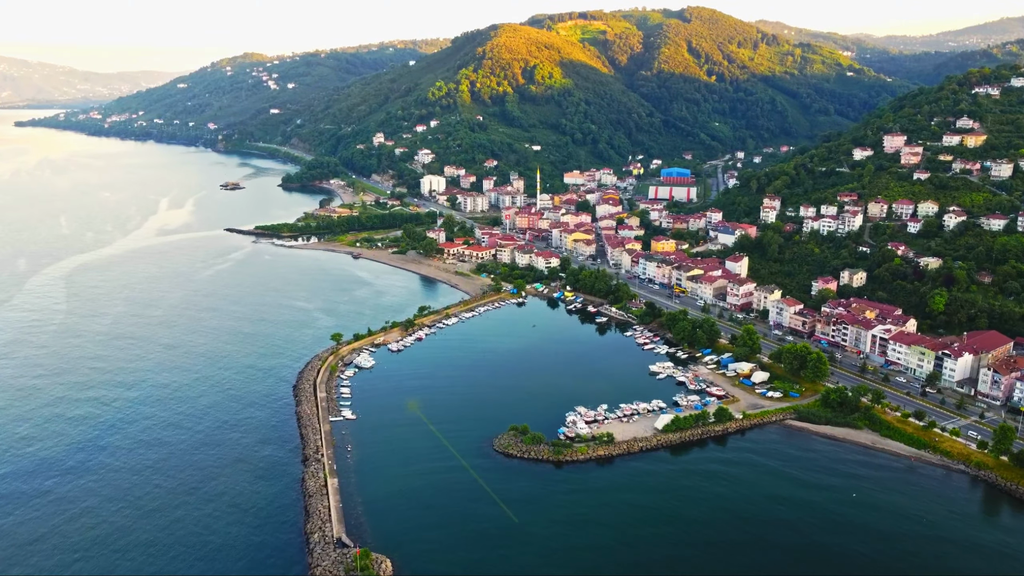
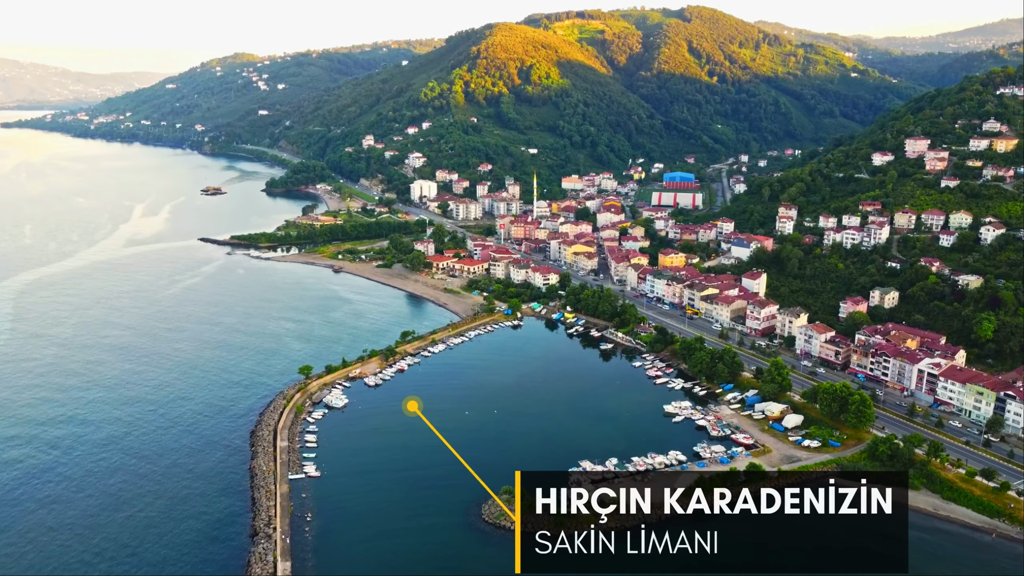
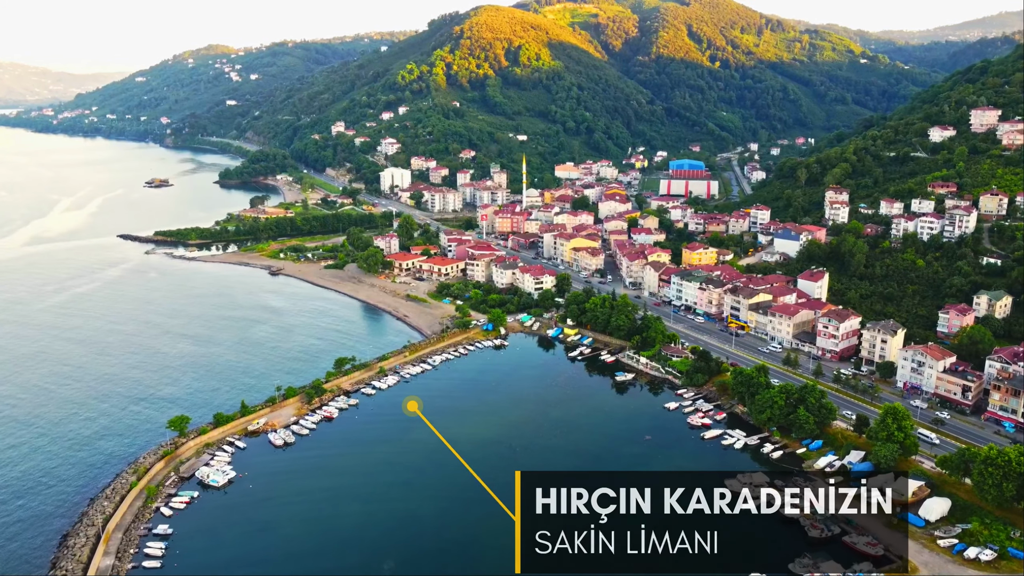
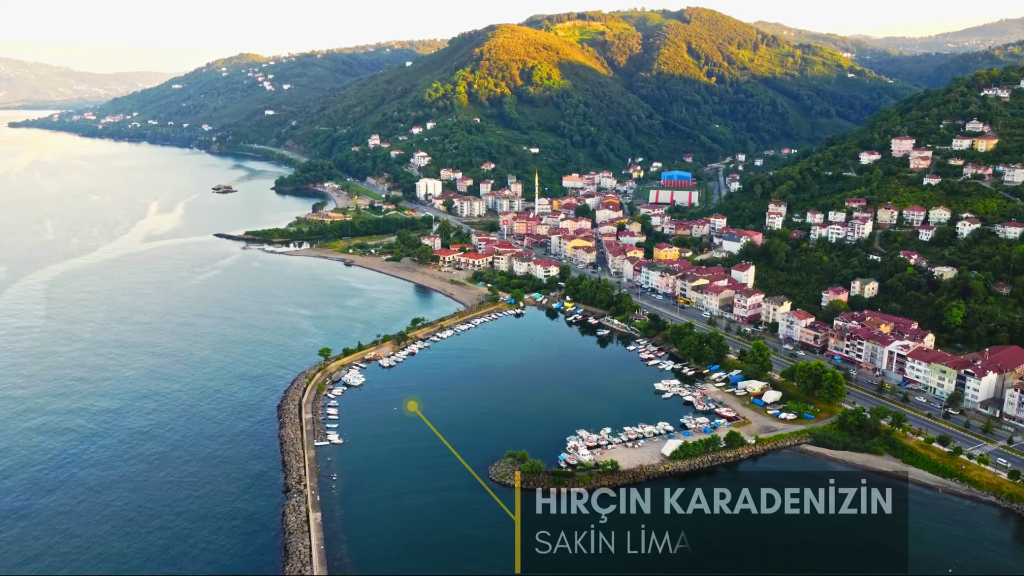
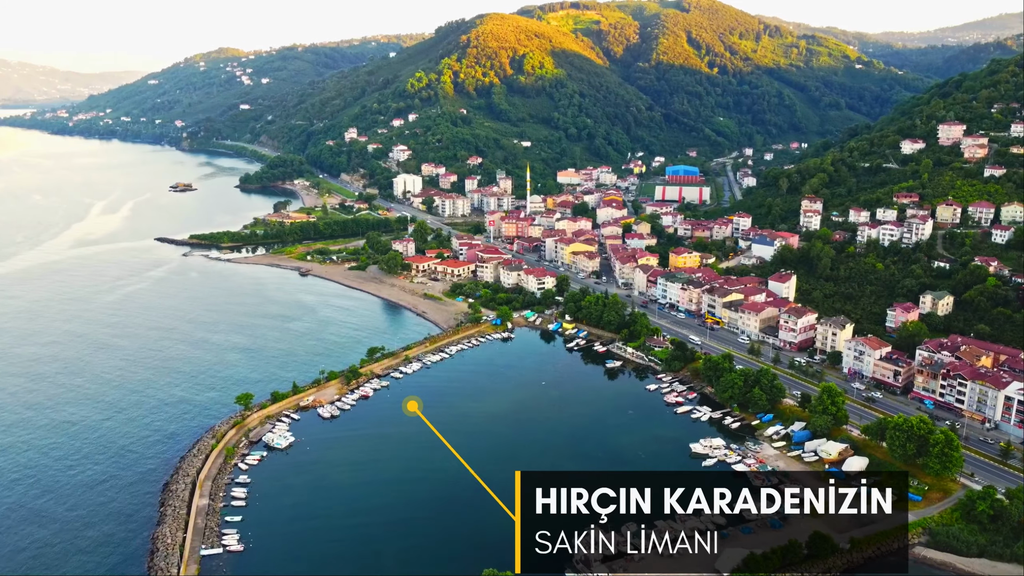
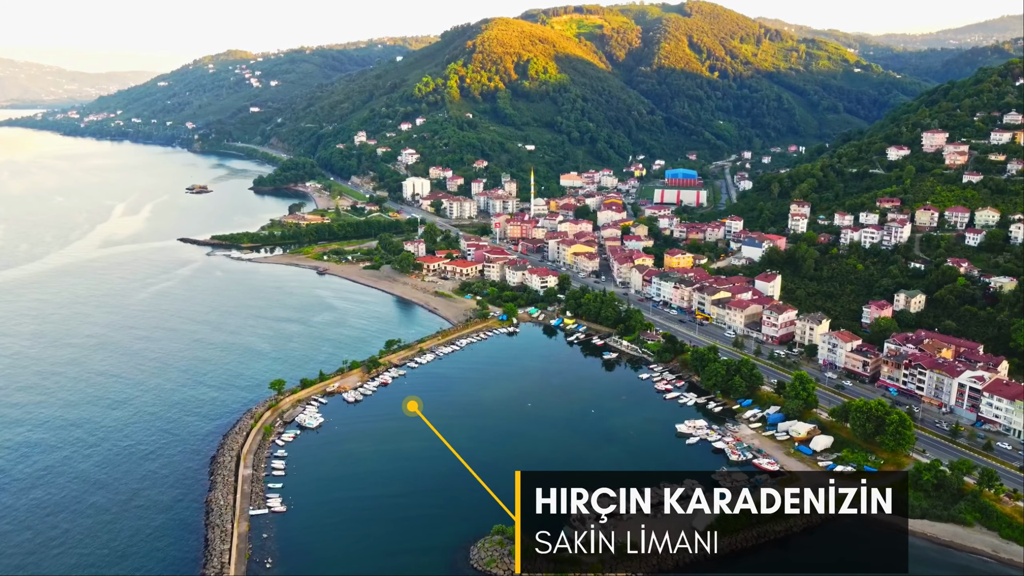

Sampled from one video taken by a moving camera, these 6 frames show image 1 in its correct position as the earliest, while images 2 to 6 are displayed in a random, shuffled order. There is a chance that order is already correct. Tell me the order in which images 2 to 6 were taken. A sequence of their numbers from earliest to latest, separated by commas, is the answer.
4, 2, 6, 5, 3
